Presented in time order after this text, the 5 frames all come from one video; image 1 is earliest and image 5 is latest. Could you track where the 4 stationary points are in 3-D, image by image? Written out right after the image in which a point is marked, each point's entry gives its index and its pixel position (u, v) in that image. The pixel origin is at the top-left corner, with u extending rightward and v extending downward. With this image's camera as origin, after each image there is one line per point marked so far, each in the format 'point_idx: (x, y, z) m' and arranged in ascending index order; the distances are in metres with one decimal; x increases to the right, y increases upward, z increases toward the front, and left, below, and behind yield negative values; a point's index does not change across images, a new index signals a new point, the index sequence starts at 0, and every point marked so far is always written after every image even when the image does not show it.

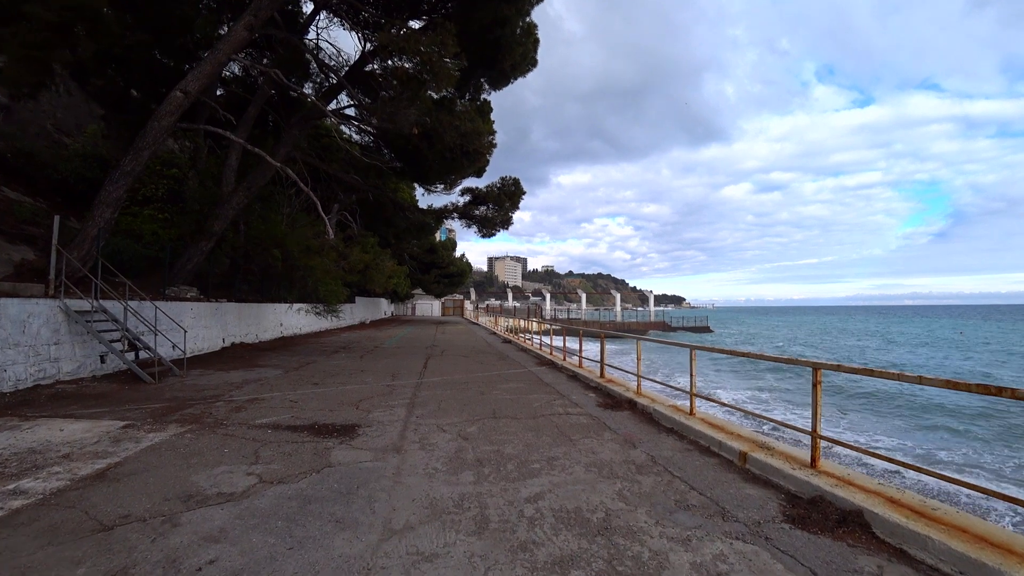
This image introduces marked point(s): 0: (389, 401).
0: (-1.7, -1.6, +7.4) m
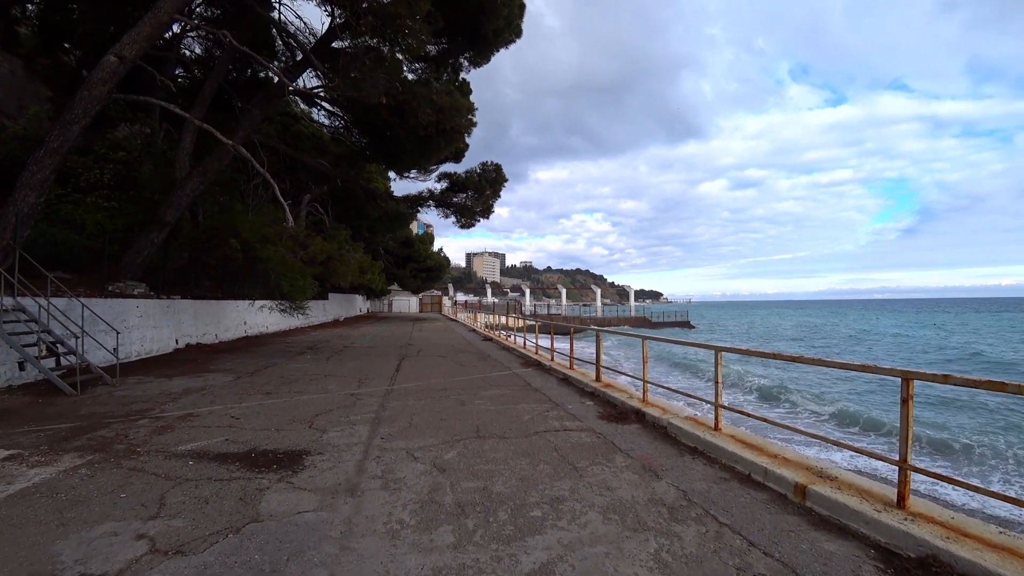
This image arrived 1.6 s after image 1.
0: (-1.9, -1.5, +6.1) m
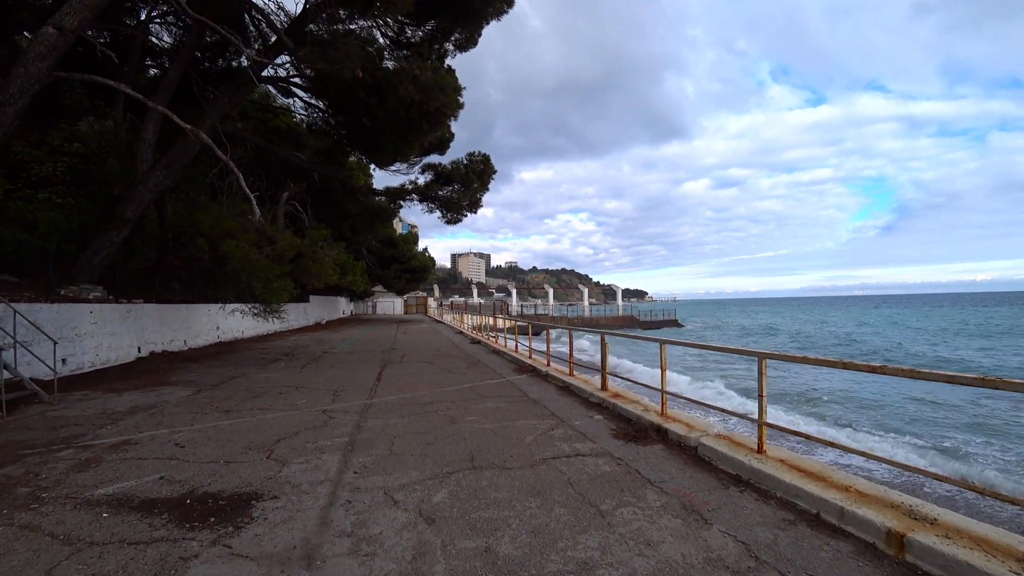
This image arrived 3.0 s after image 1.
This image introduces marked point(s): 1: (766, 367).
0: (-1.9, -1.5, +5.1) m
1: (+2.2, -0.7, +4.7) m
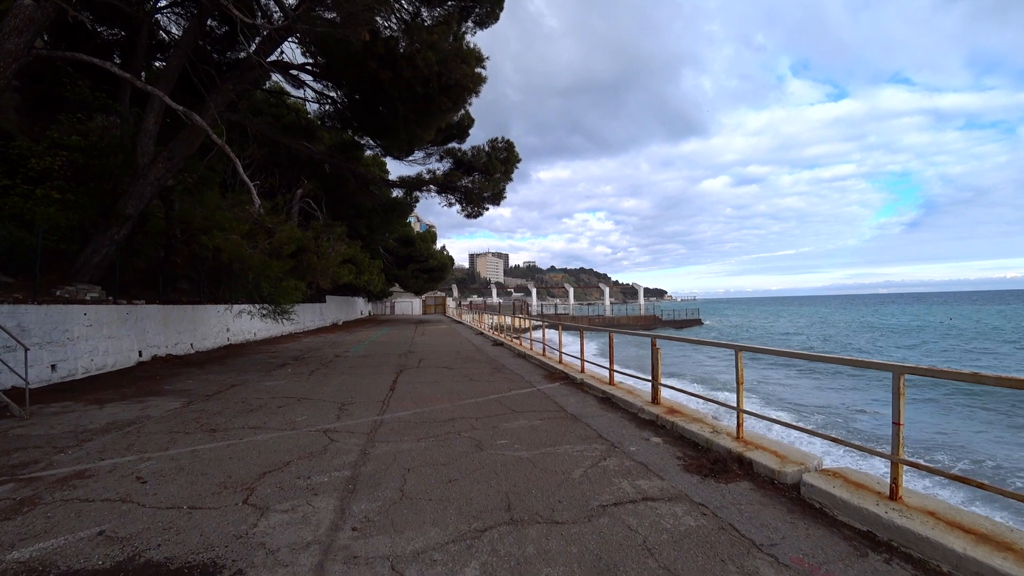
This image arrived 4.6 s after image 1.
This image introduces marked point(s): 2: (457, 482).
0: (-1.5, -1.4, +4.1) m
1: (+2.6, -0.6, +3.5) m
2: (-0.4, -1.4, +3.9) m
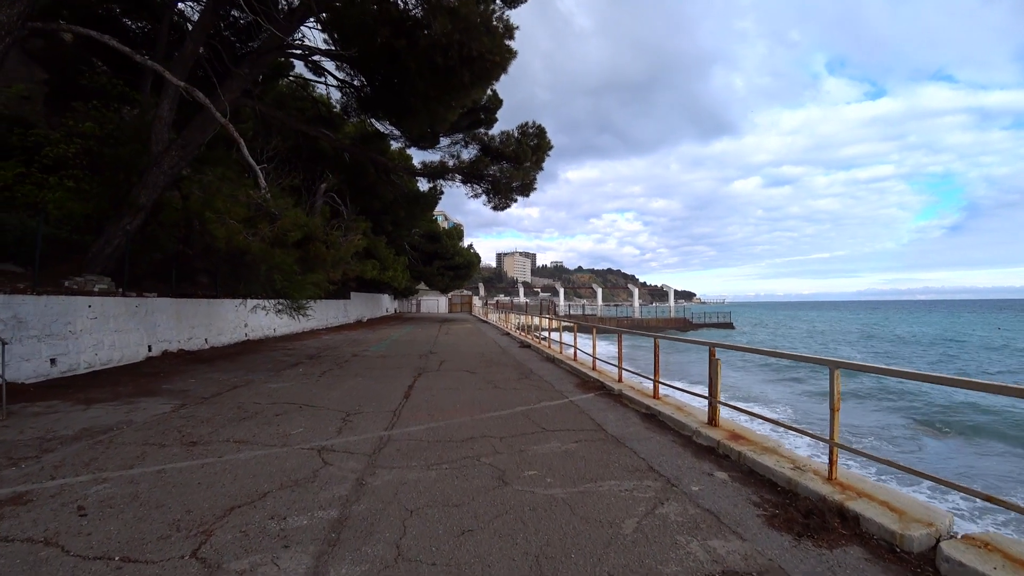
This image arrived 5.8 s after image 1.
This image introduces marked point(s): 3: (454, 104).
0: (-1.3, -1.4, +3.2) m
1: (+2.7, -0.6, +2.4) m
2: (-0.2, -1.4, +3.0) m
3: (-1.1, +3.3, +10.0) m
